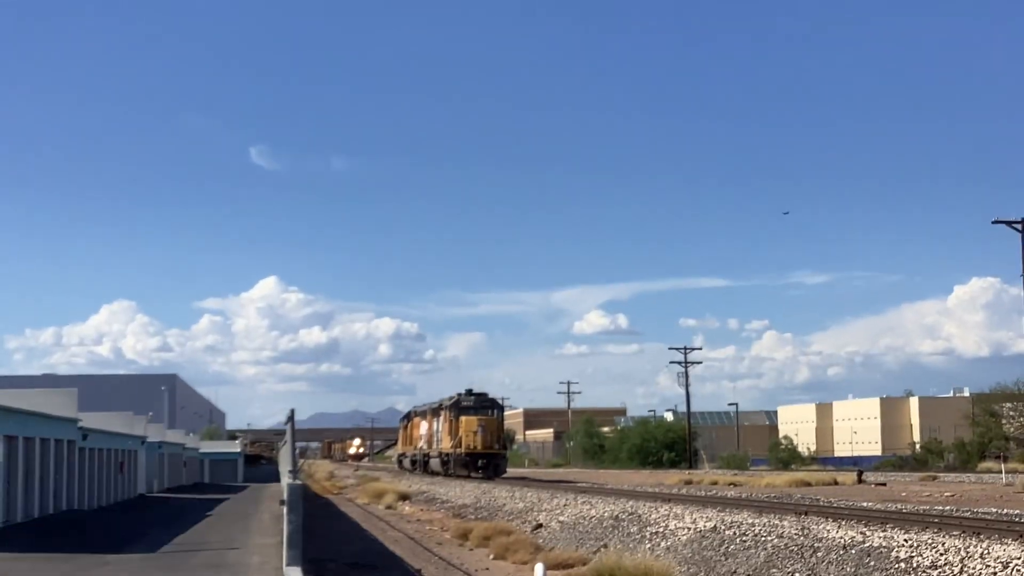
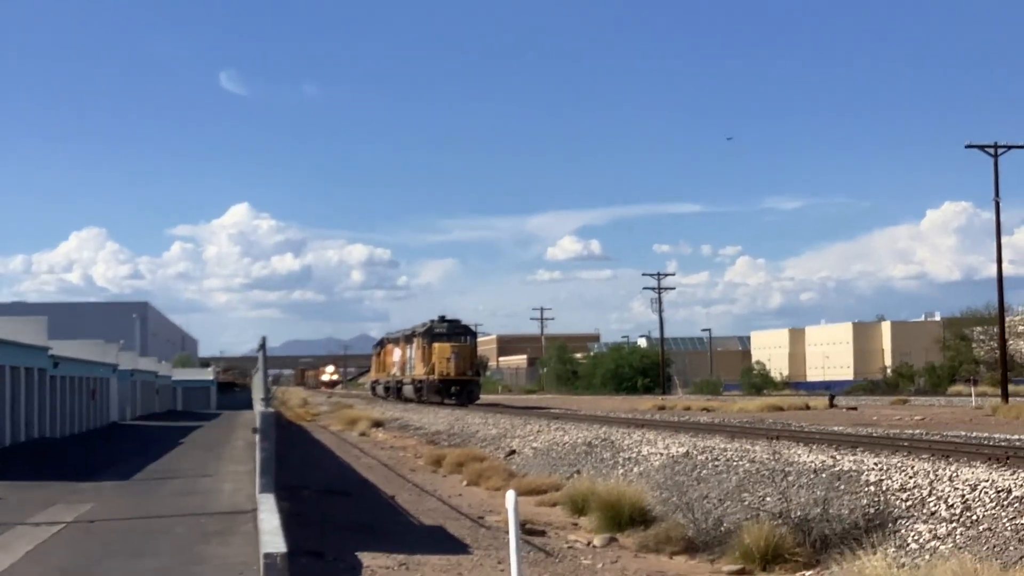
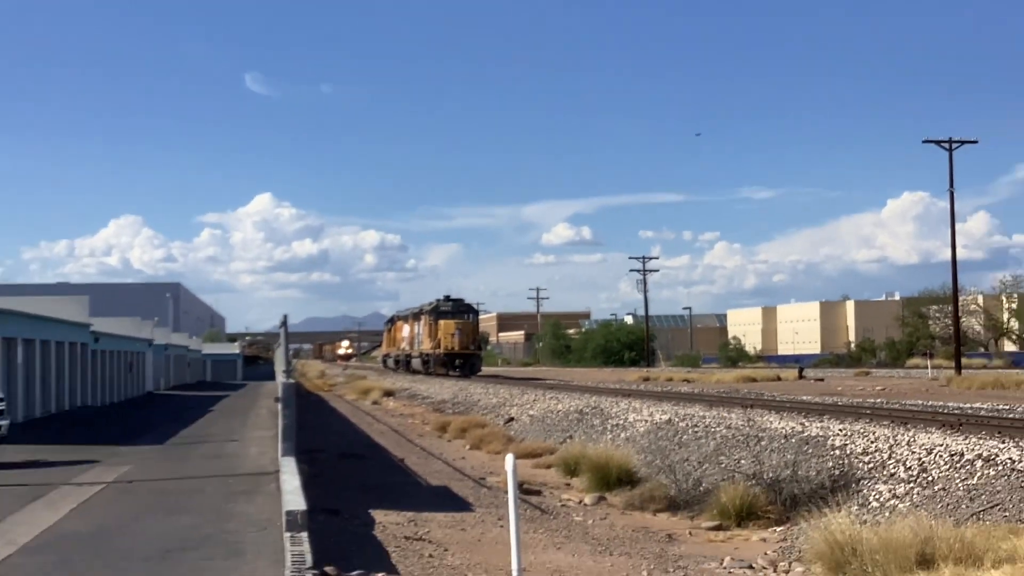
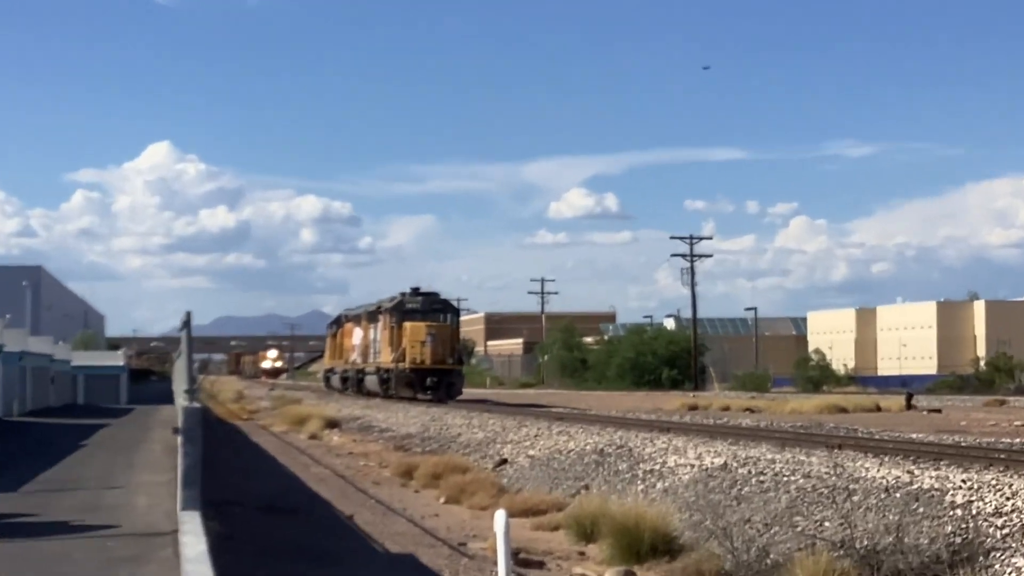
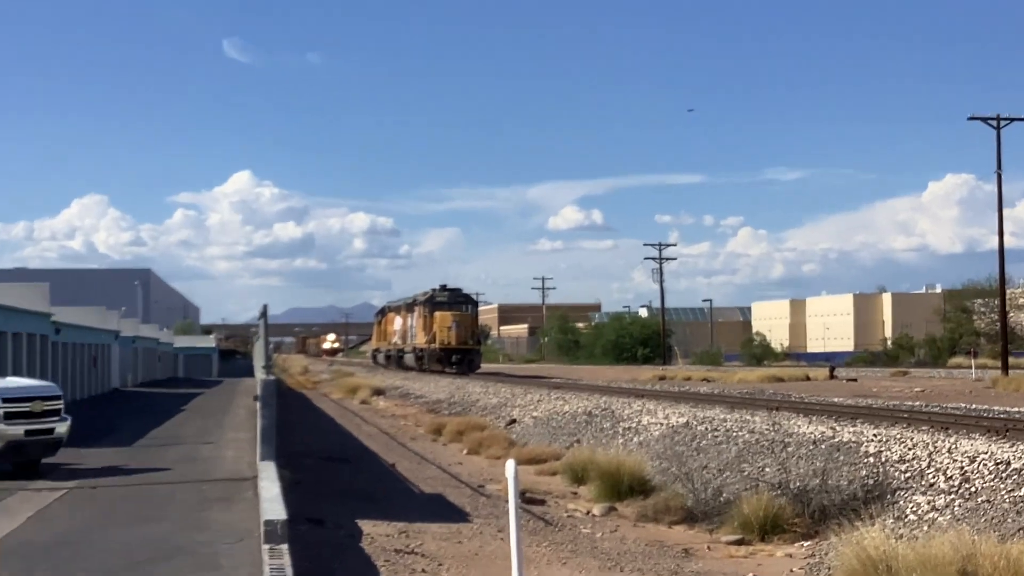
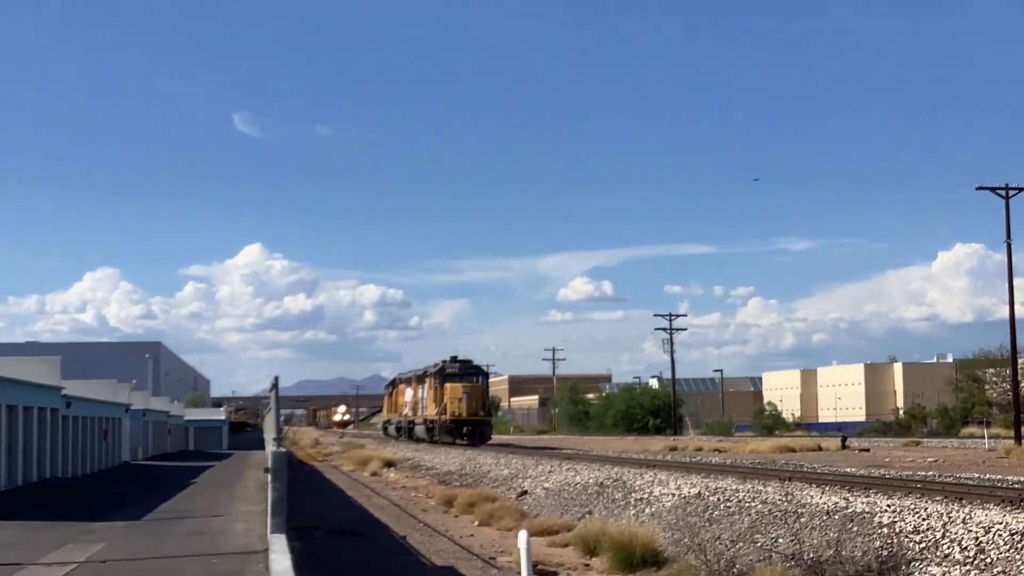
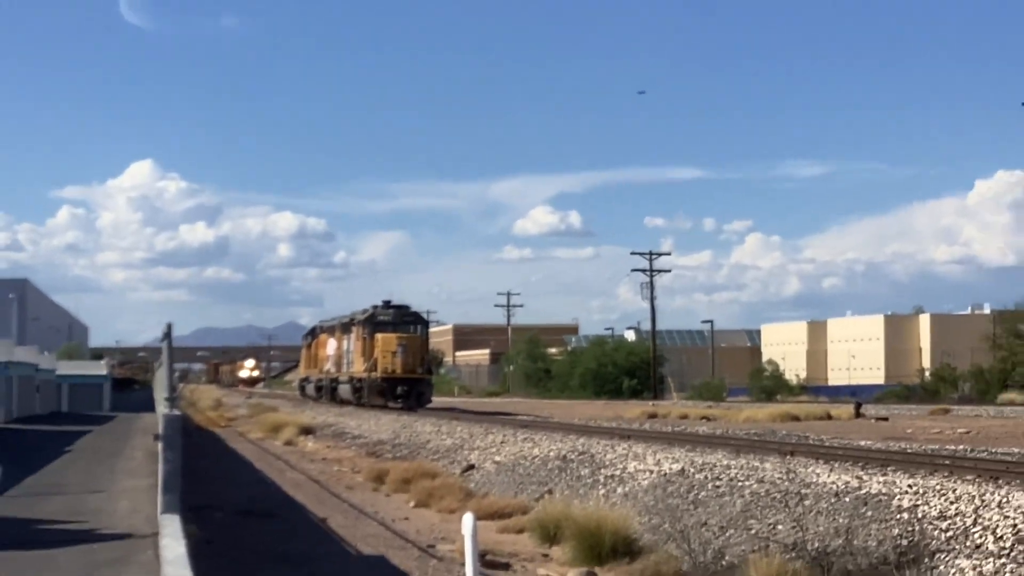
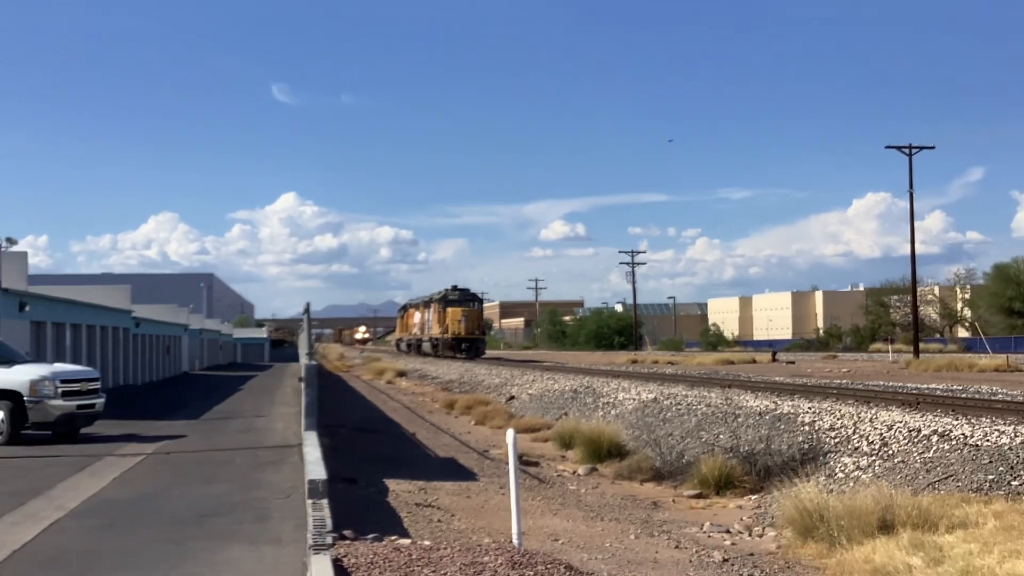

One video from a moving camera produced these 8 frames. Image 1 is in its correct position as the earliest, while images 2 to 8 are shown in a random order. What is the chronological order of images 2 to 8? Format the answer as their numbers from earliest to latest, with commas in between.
6, 2, 3, 8, 5, 4, 7
